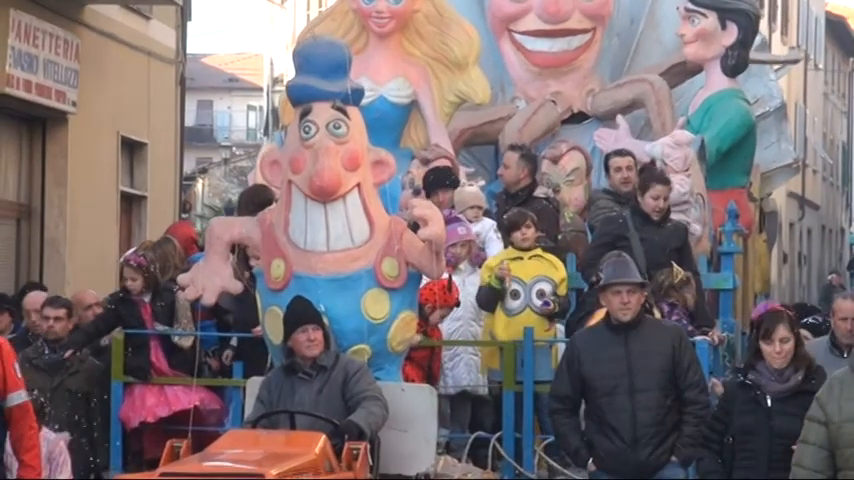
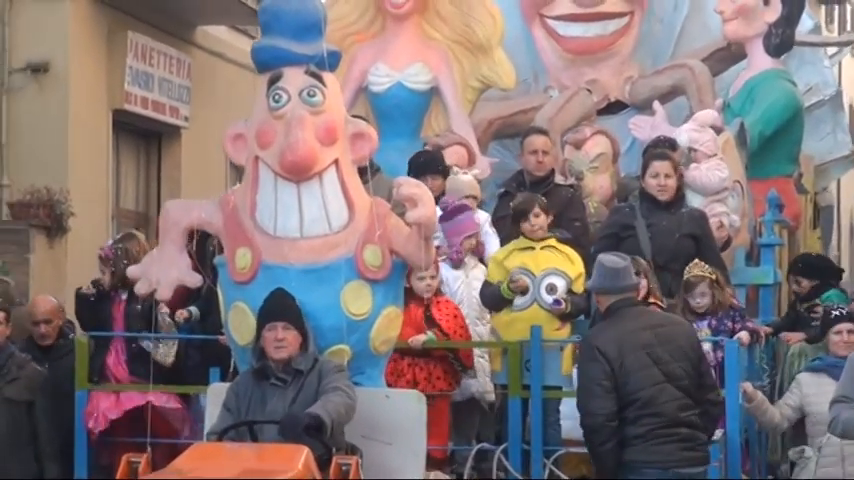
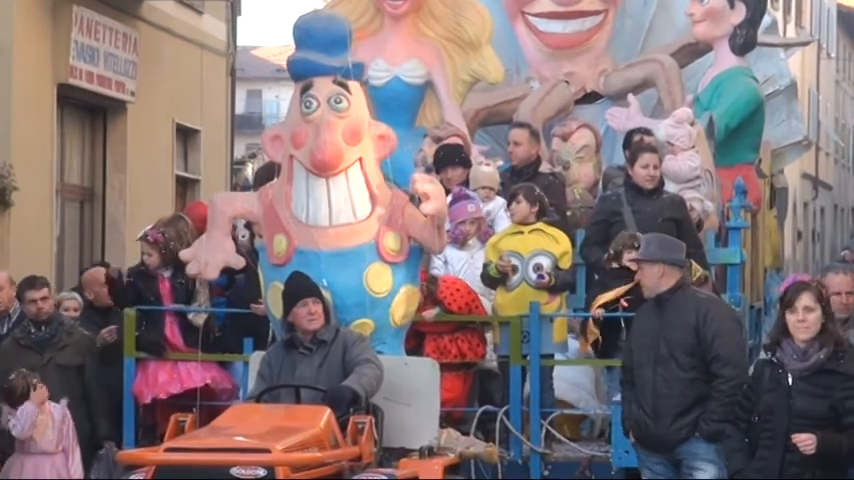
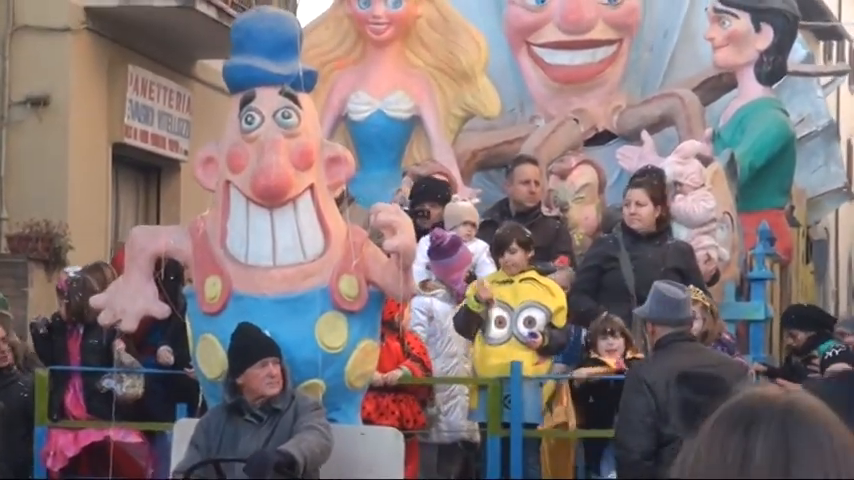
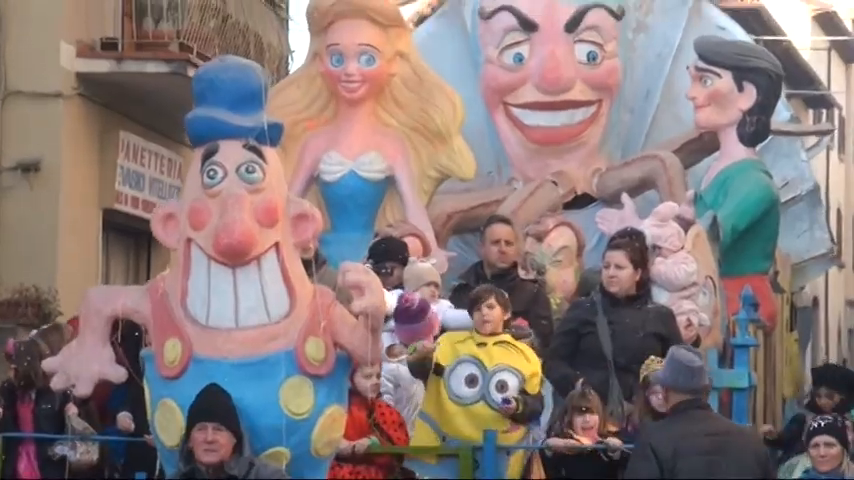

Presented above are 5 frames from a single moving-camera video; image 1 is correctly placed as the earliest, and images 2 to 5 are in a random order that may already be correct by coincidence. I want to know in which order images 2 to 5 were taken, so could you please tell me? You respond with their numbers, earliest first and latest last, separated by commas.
3, 2, 4, 5
